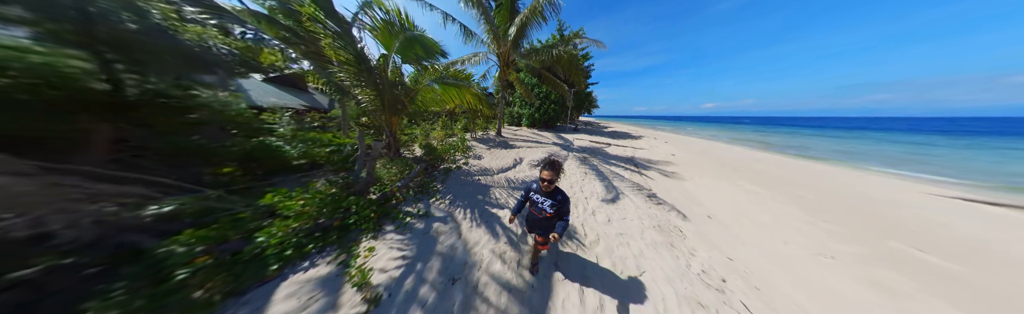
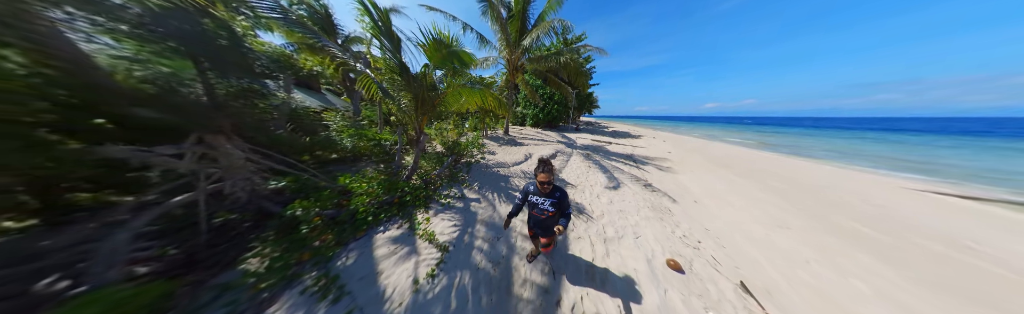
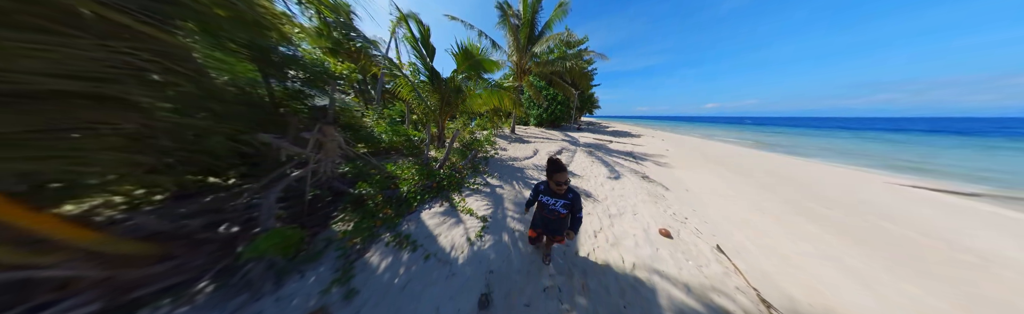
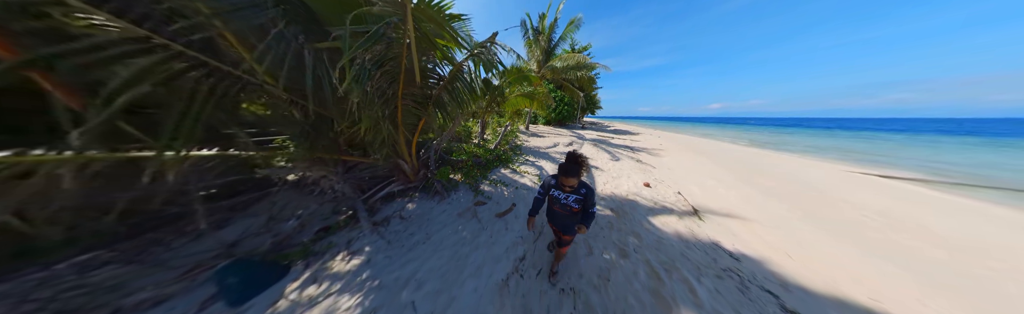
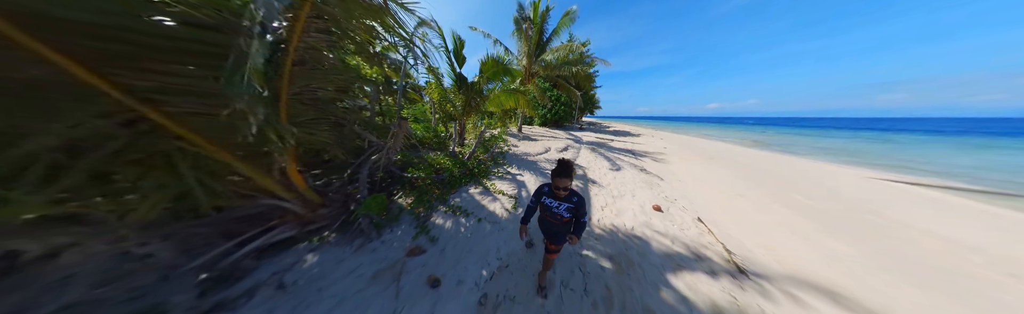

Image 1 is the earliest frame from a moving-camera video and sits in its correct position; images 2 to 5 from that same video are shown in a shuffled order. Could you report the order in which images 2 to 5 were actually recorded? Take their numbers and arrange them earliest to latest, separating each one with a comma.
2, 3, 5, 4
